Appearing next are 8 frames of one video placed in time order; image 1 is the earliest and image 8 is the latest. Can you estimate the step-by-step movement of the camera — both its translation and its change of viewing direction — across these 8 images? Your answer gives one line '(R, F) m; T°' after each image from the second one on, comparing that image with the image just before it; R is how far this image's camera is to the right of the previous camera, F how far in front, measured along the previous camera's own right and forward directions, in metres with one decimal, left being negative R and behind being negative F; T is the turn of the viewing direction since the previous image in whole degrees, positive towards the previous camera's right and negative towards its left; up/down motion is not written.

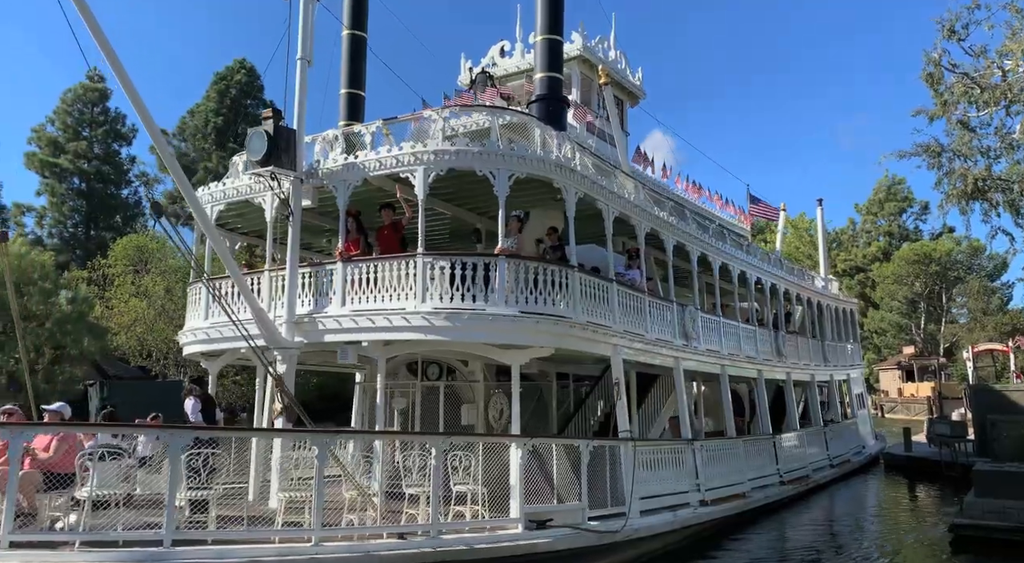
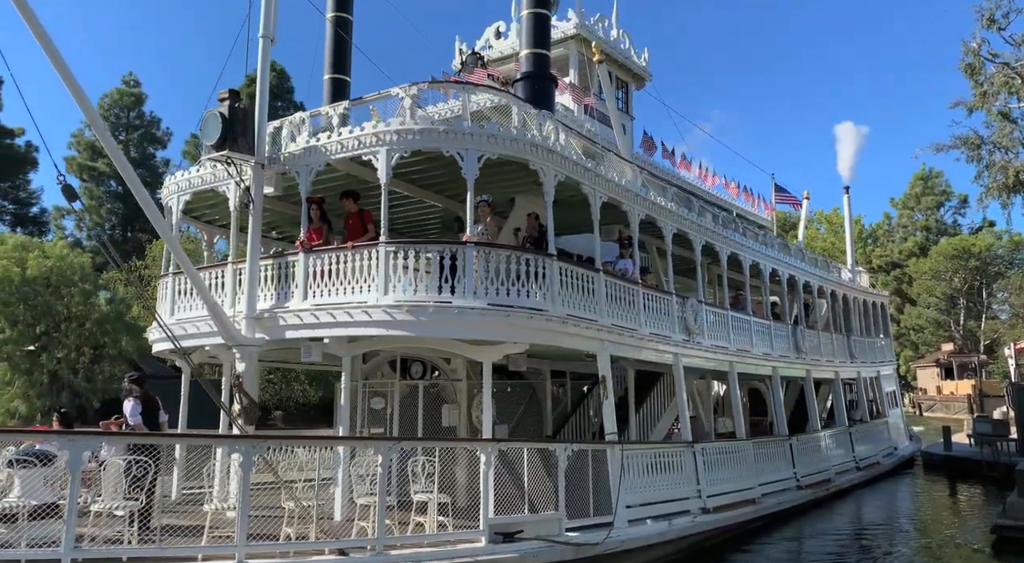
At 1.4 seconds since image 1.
(+0.8, +0.9) m; -2°
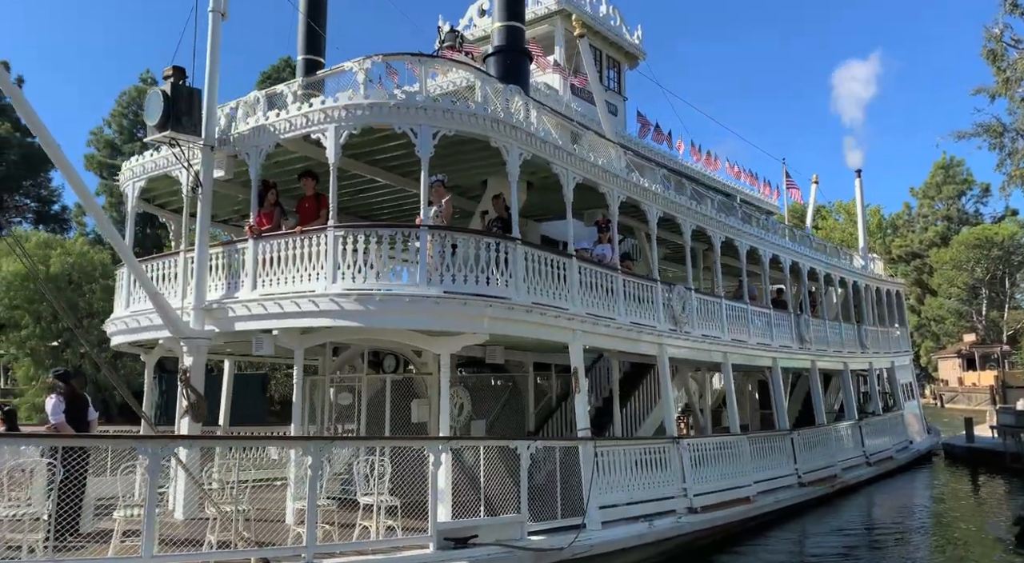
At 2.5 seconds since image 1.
(+0.7, +0.7) m; -1°
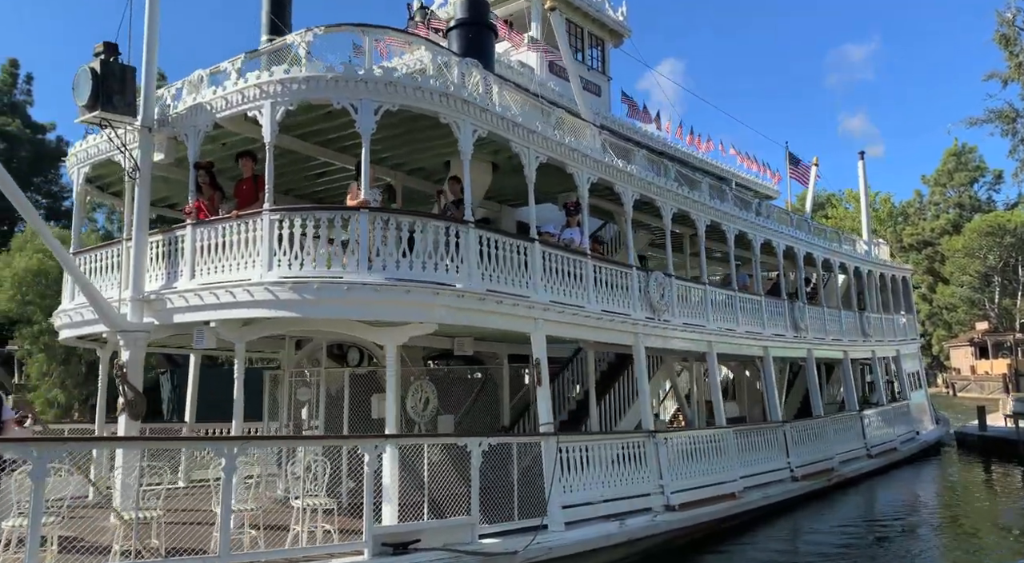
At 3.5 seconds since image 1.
(+0.7, +0.7) m; -1°
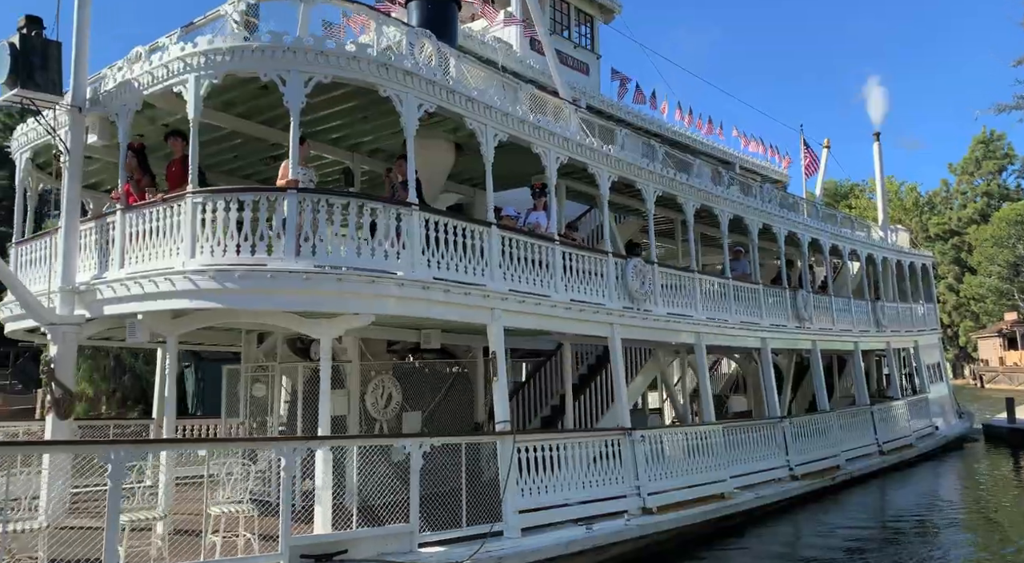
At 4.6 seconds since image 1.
(+0.8, +0.7) m; -2°
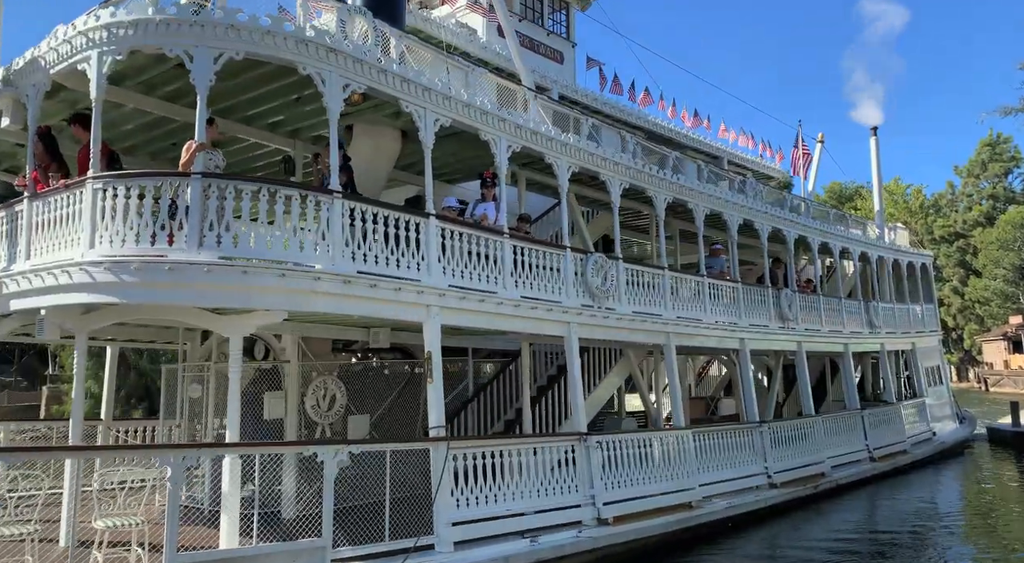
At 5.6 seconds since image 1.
(+0.8, +0.6) m; 0°
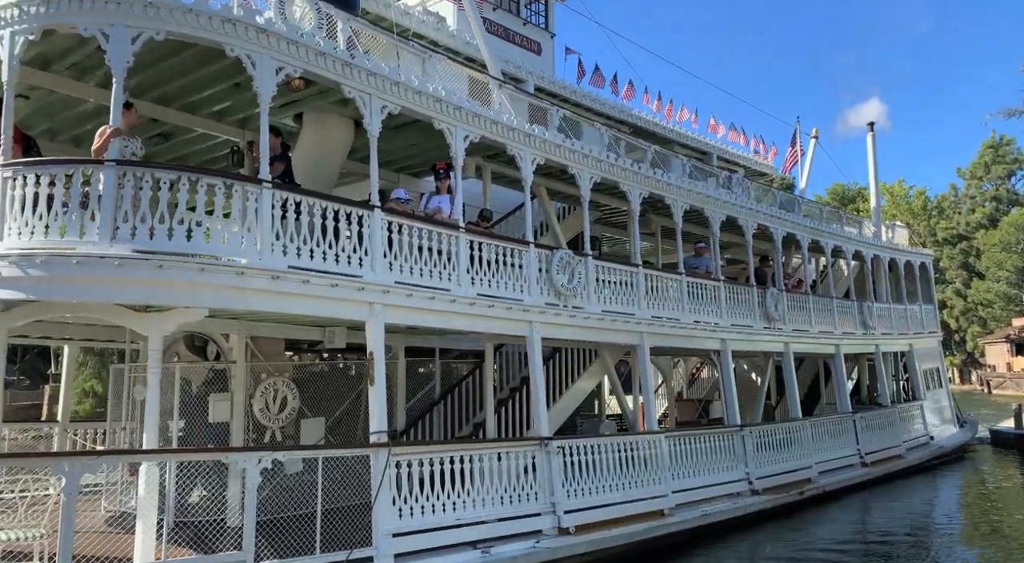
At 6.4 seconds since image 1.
(+0.6, +0.5) m; 0°
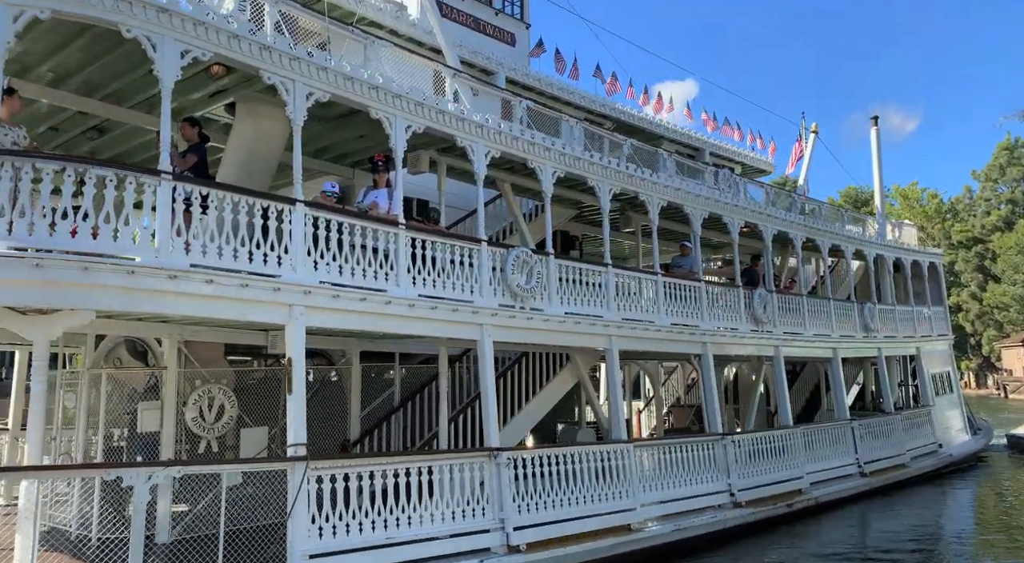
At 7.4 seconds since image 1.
(+0.8, +0.6) m; -1°
